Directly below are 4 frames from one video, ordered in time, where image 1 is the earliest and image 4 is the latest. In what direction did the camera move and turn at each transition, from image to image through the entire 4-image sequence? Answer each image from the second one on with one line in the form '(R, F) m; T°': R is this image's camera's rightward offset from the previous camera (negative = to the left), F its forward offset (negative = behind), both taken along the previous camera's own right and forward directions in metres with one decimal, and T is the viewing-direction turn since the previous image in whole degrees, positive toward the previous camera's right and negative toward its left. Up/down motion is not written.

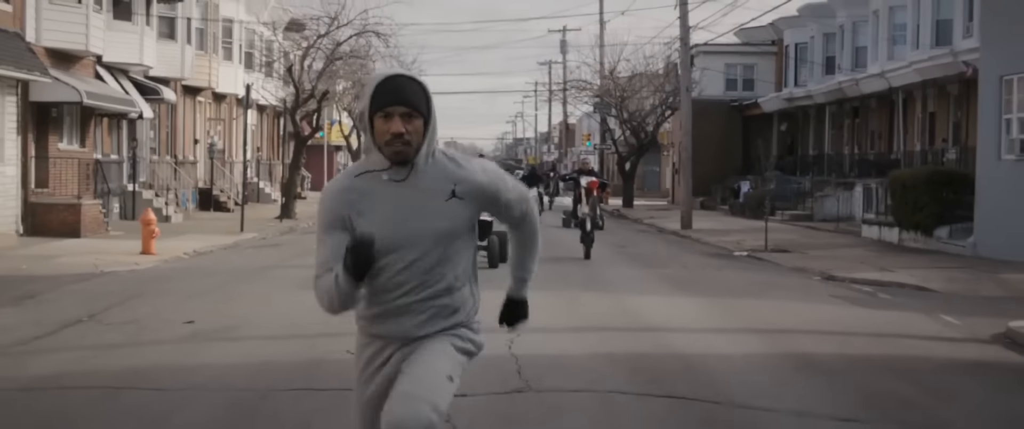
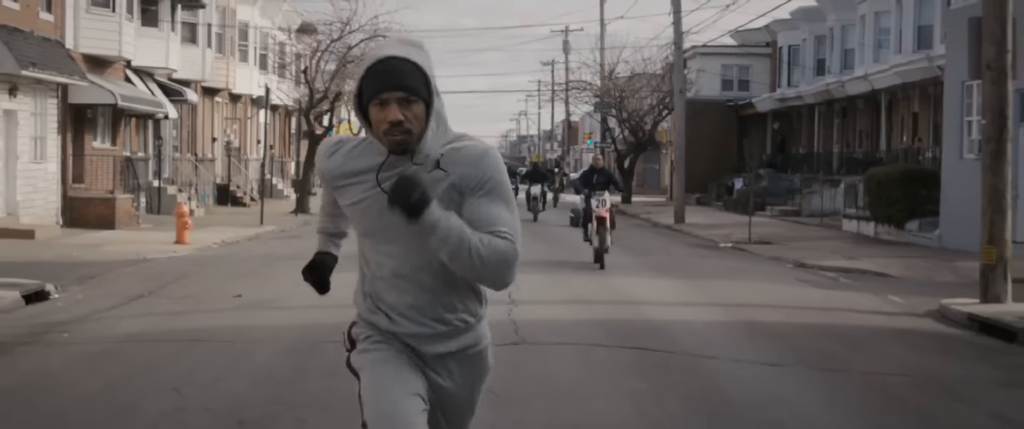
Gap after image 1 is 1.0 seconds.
(0.0, -2.1) m; 0°
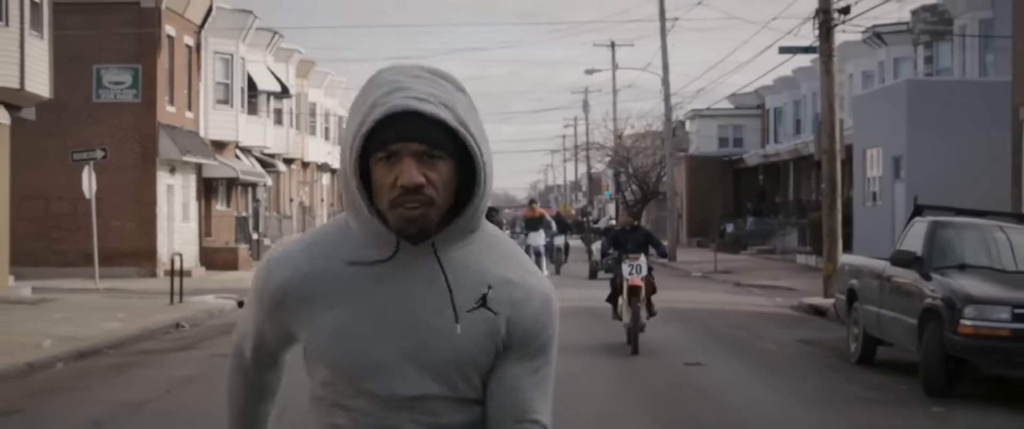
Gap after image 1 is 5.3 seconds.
(+0.2, -9.1) m; -1°
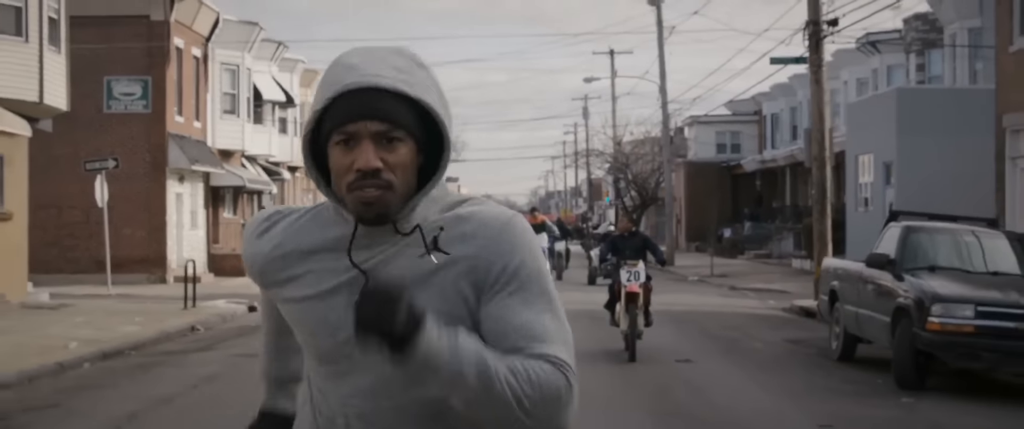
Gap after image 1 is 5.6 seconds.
(0.0, -0.8) m; 0°
